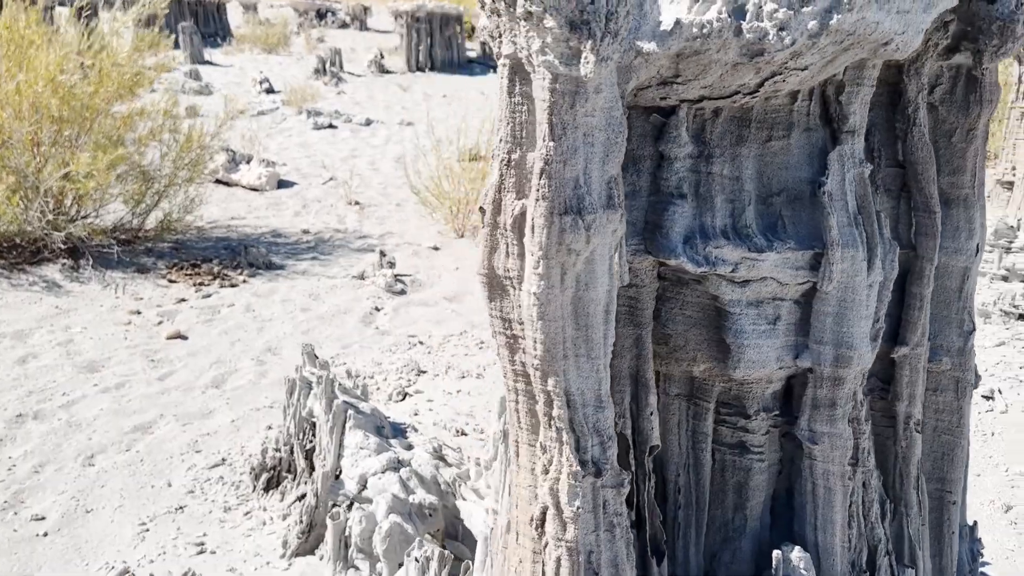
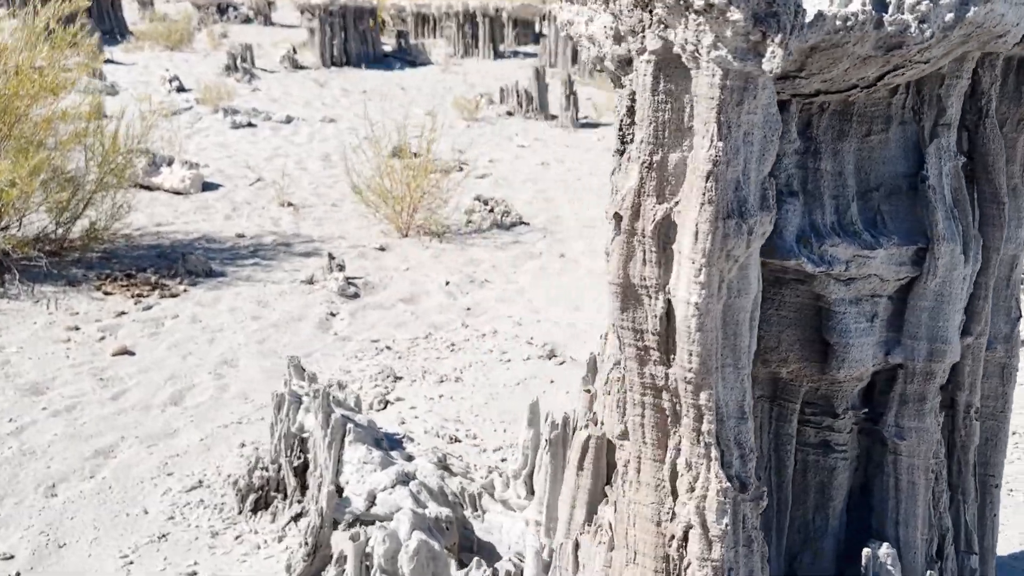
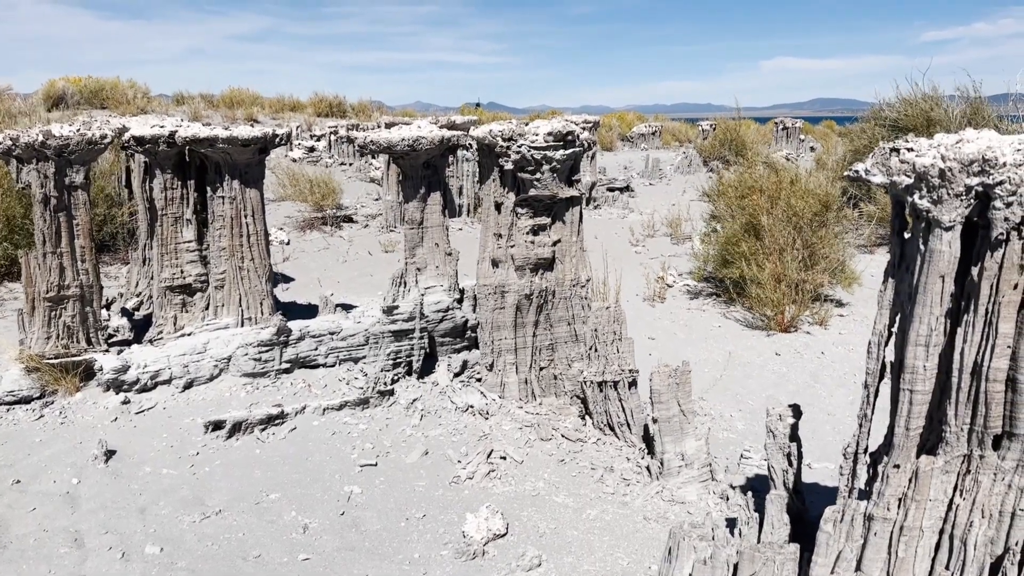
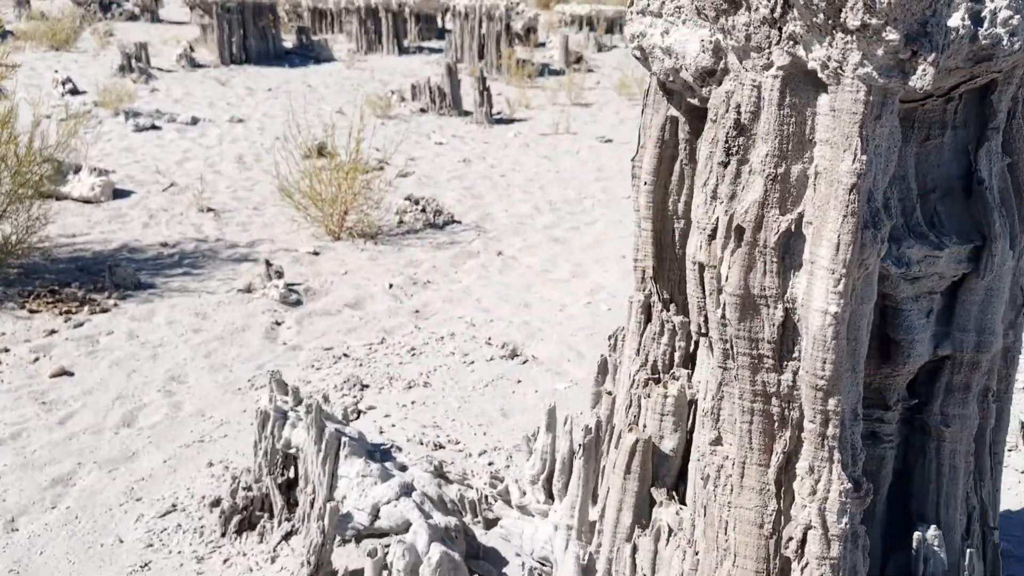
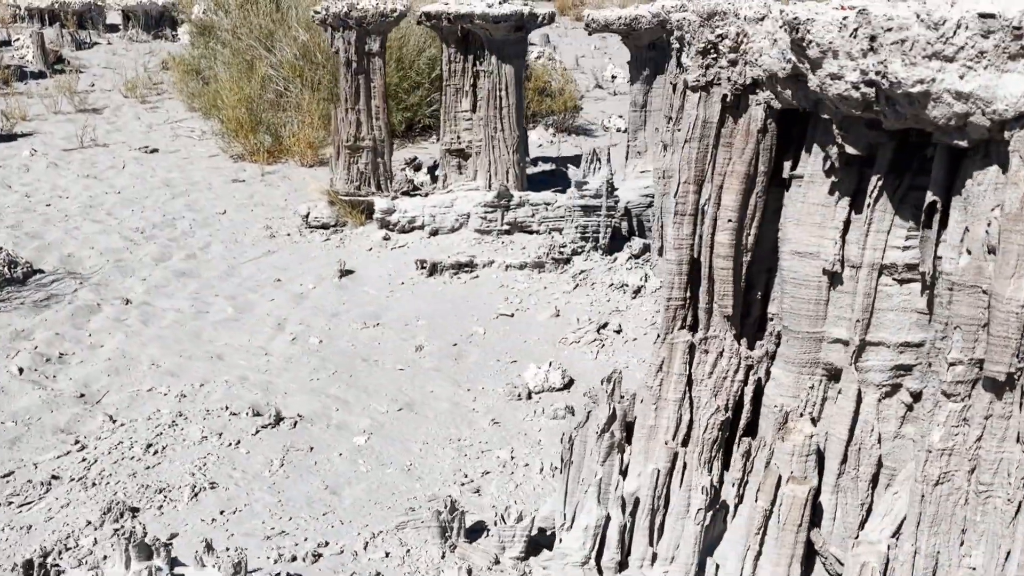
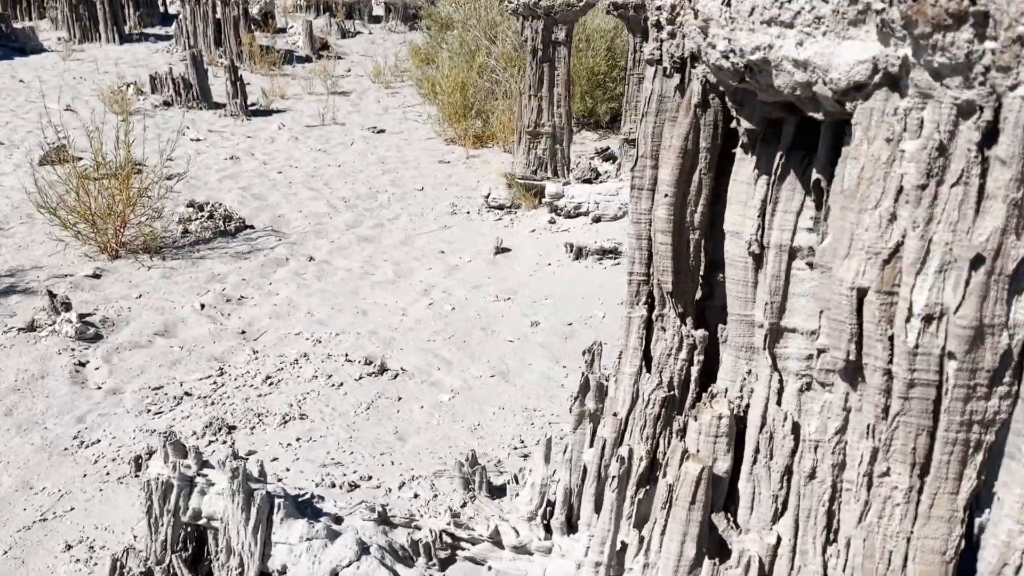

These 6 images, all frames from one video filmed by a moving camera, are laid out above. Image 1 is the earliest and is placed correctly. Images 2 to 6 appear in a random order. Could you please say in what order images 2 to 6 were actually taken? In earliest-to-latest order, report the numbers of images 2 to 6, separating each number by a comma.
2, 4, 6, 5, 3
